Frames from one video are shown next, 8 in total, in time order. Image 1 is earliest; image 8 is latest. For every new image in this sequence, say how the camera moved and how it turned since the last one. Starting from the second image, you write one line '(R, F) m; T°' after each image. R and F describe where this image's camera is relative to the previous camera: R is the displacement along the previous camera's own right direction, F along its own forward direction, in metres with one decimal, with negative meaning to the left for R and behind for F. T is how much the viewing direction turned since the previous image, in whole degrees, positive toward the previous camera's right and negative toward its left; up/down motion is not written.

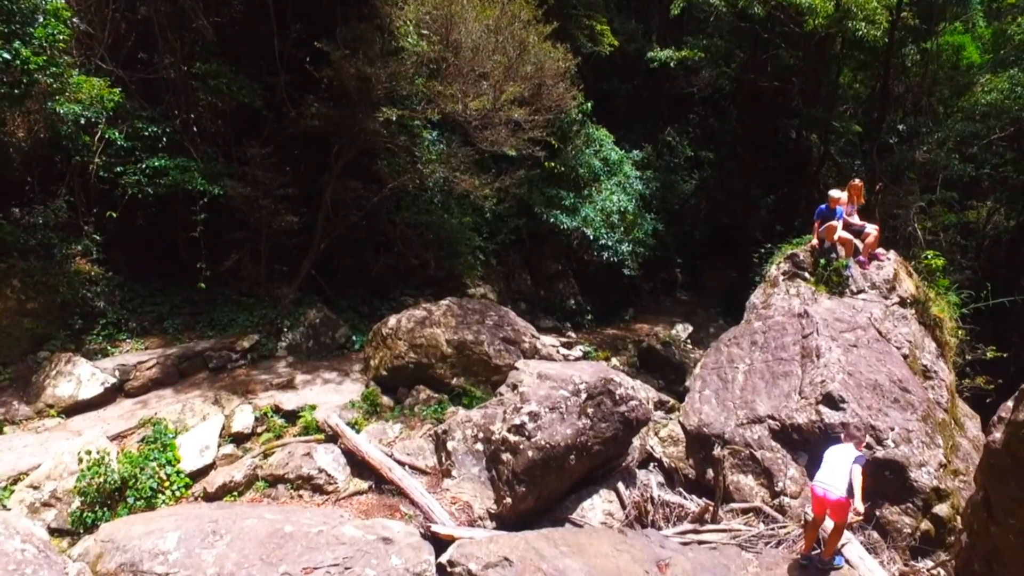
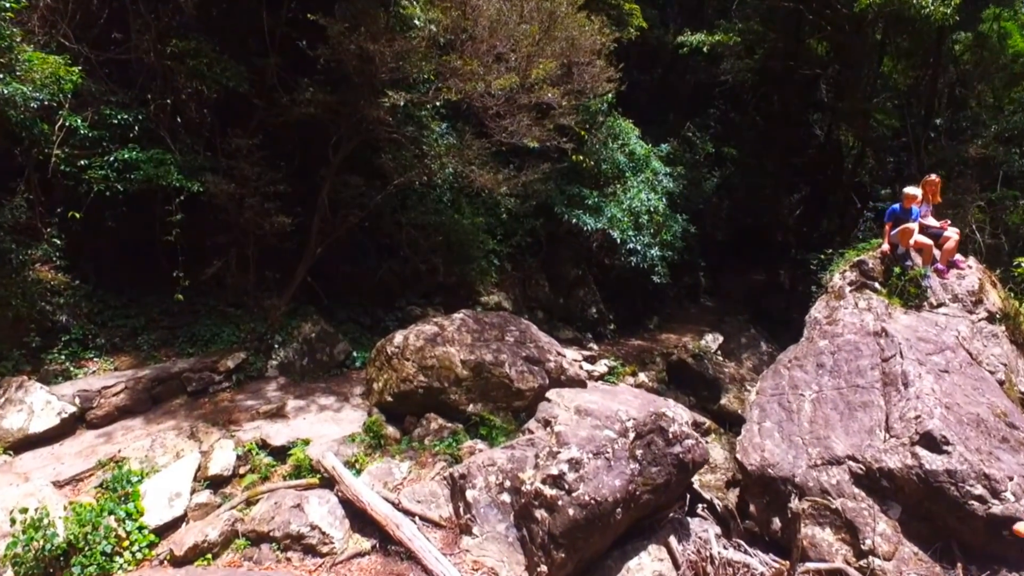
(-0.3, +1.1) m; 0°
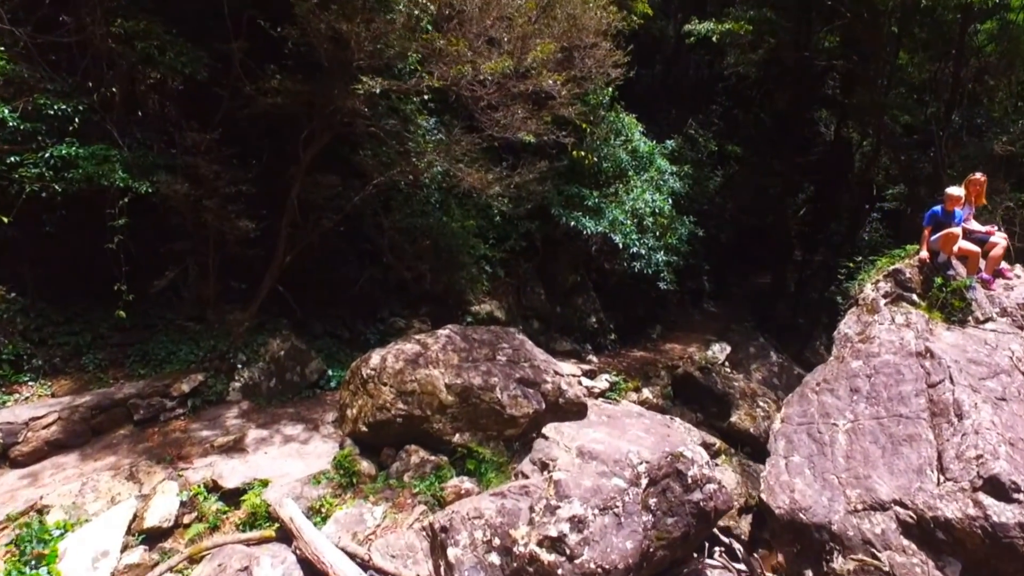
(0.0, +0.8) m; 0°
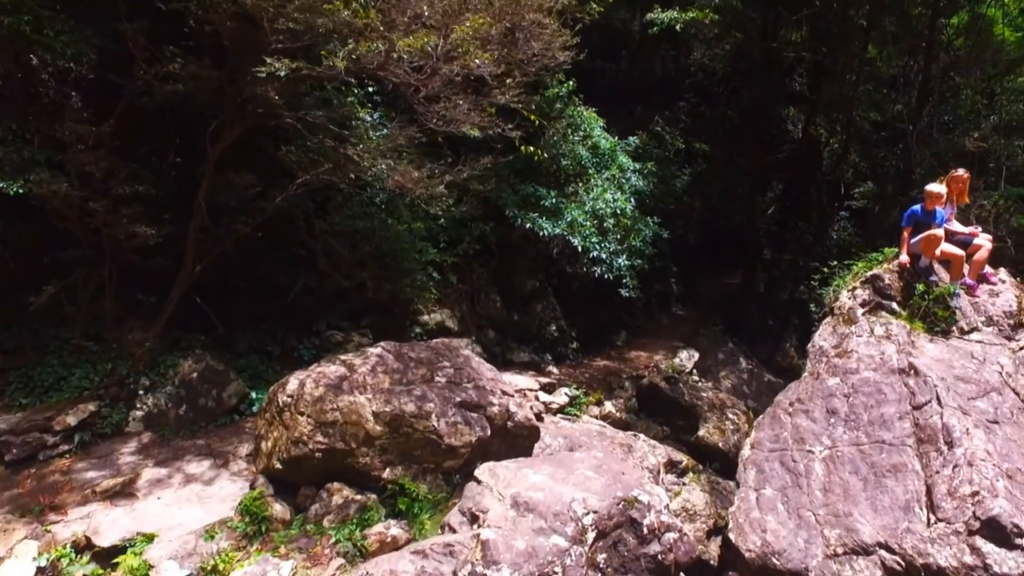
(+0.3, +0.7) m; +2°
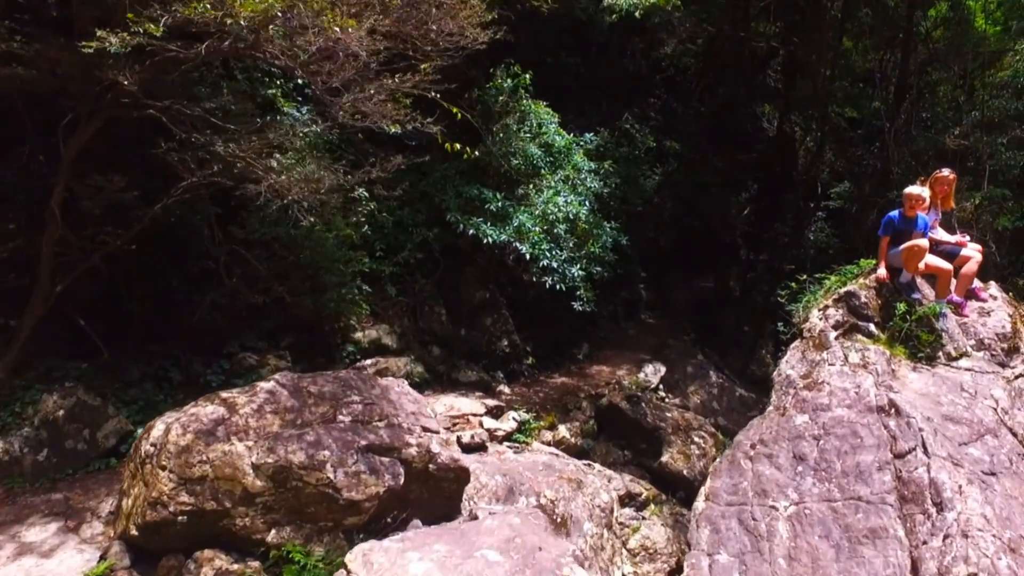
(+0.5, +0.9) m; +1°
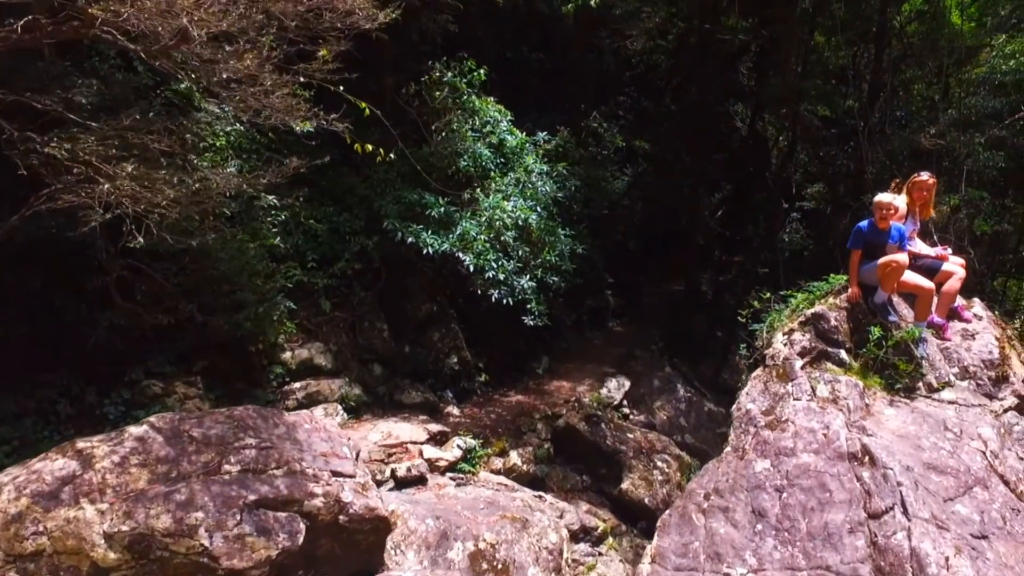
(+0.4, +0.7) m; +2°
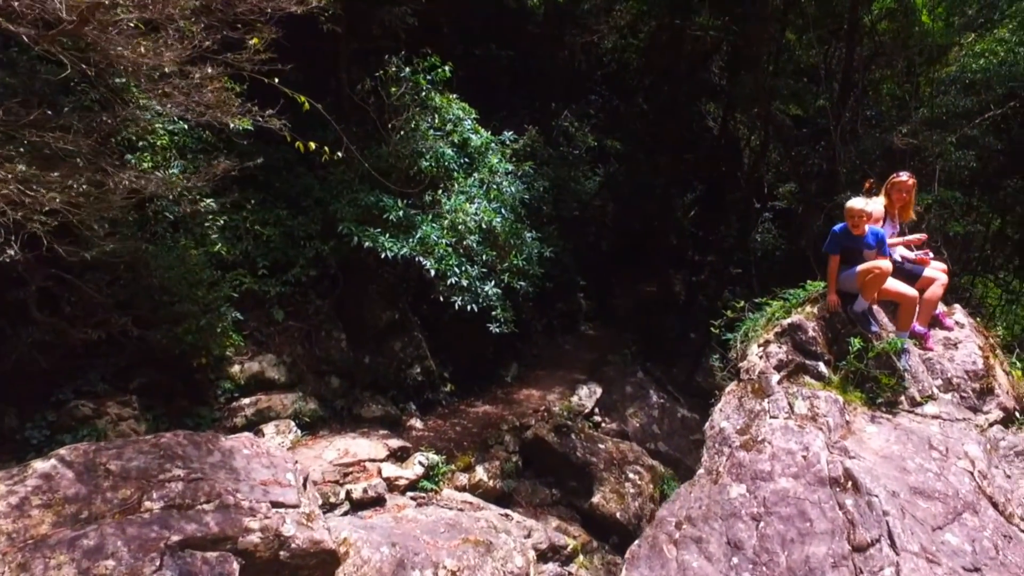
(+0.1, +0.4) m; +2°
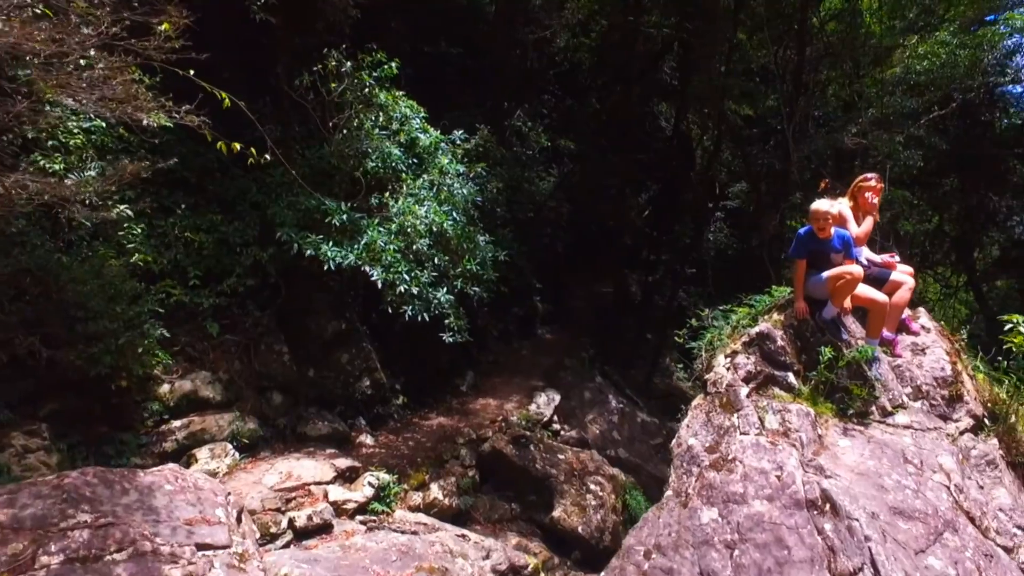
(0.0, +0.3) m; +4°
